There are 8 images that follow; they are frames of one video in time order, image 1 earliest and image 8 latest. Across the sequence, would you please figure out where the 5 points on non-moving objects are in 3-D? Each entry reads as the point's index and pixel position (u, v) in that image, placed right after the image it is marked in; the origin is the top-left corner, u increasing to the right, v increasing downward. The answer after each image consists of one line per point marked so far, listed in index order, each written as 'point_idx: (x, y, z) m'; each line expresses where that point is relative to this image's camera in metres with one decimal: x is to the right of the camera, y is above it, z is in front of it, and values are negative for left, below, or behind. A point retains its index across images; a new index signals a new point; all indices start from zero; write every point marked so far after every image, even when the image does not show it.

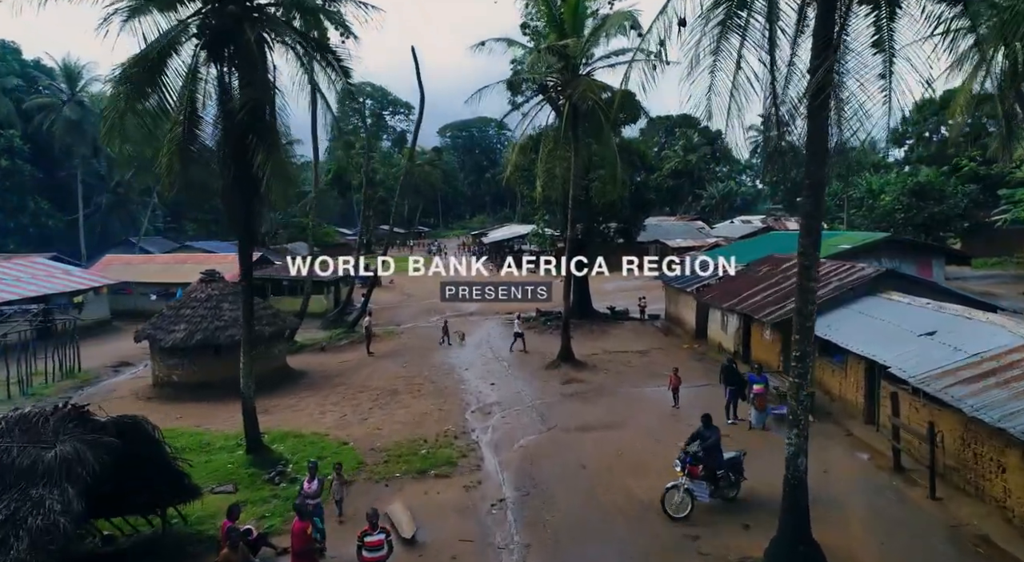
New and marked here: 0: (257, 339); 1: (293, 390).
0: (-7.2, -1.6, +18.7) m
1: (-6.0, -3.0, +18.3) m
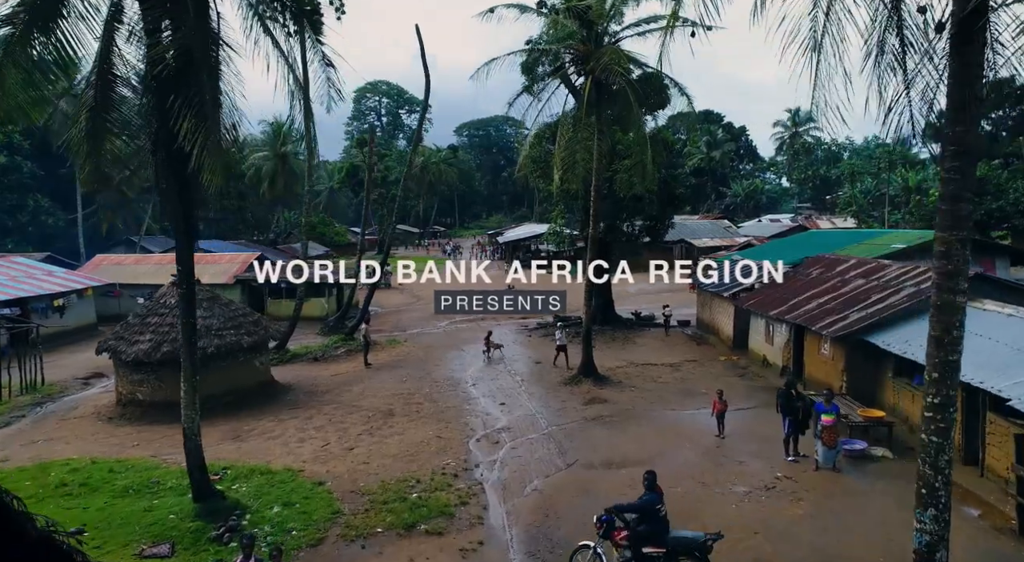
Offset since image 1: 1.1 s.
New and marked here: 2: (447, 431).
0: (-6.8, -1.7, +16.4) m
1: (-5.7, -3.1, +16.0) m
2: (-1.4, -3.2, +14.0) m
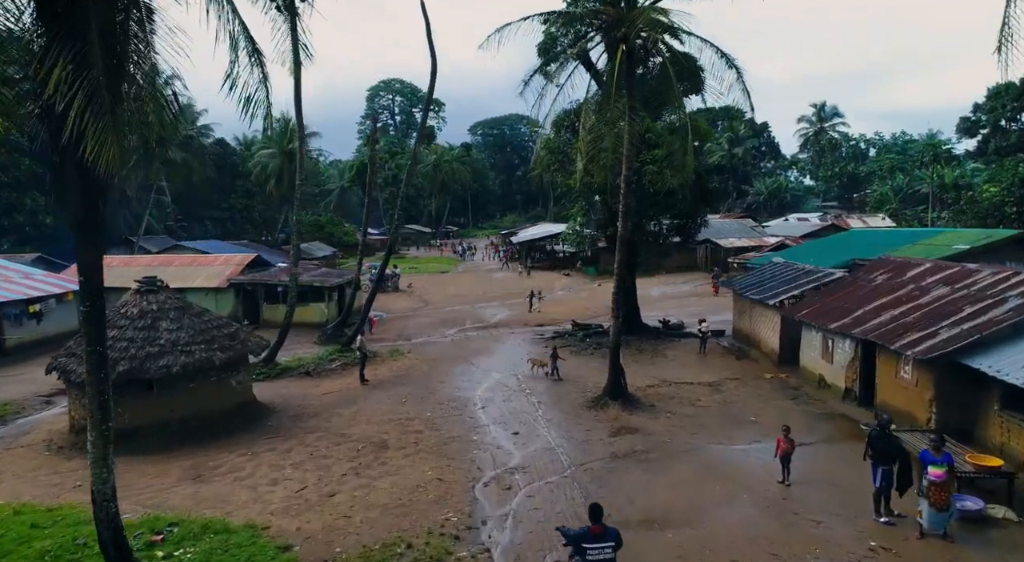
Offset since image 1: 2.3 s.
0: (-6.5, -1.9, +14.1) m
1: (-5.4, -3.2, +13.7) m
2: (-1.1, -3.3, +11.6) m
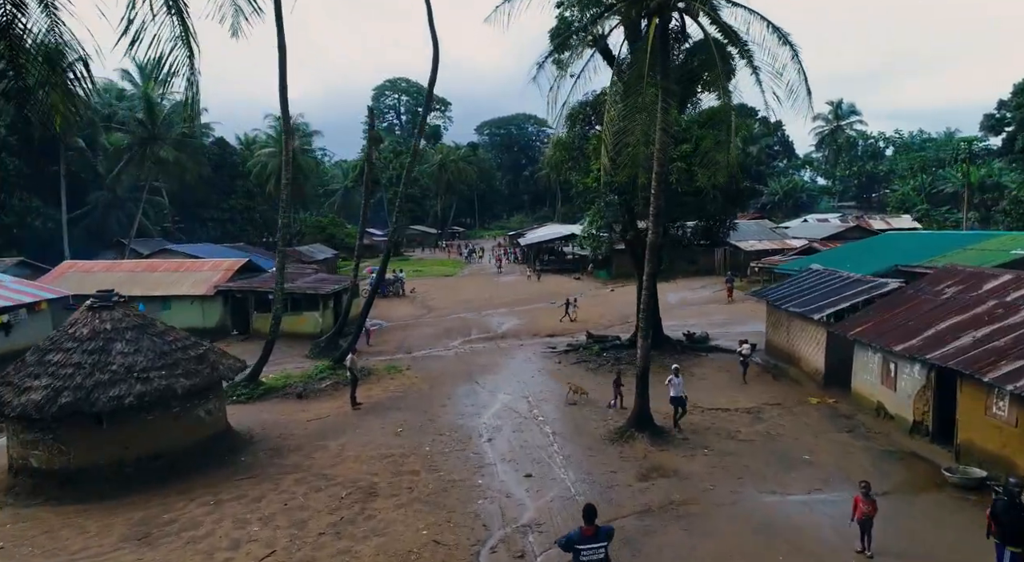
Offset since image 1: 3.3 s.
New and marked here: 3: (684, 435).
0: (-6.3, -2.2, +12.1) m
1: (-5.2, -3.5, +11.7) m
2: (-0.9, -3.6, +9.6) m
3: (+3.4, -3.1, +13.3) m
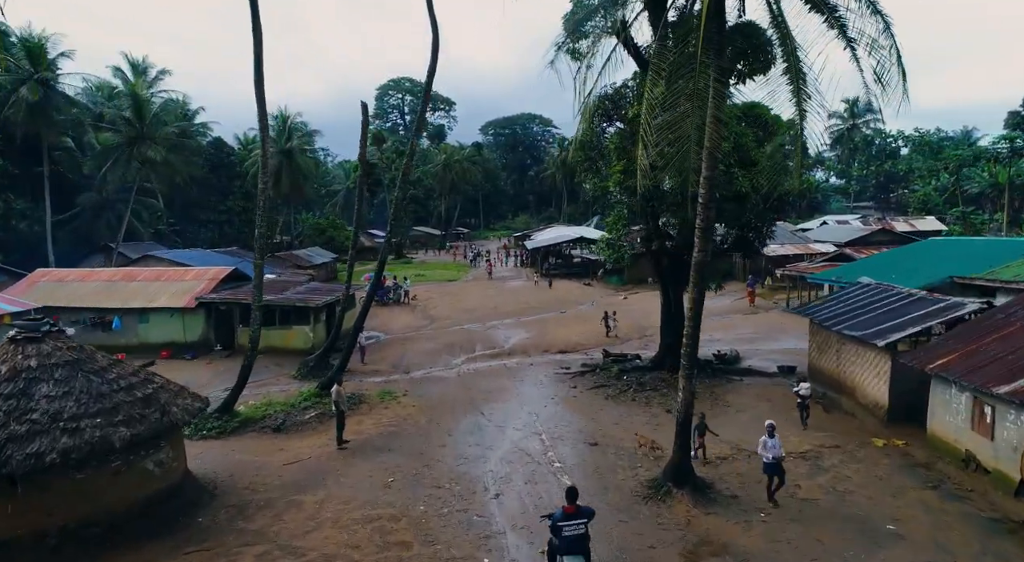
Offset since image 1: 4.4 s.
0: (-6.1, -2.5, +9.9) m
1: (-5.0, -3.9, +9.5) m
2: (-0.7, -4.0, +7.3) m
3: (+3.6, -3.5, +11.0) m
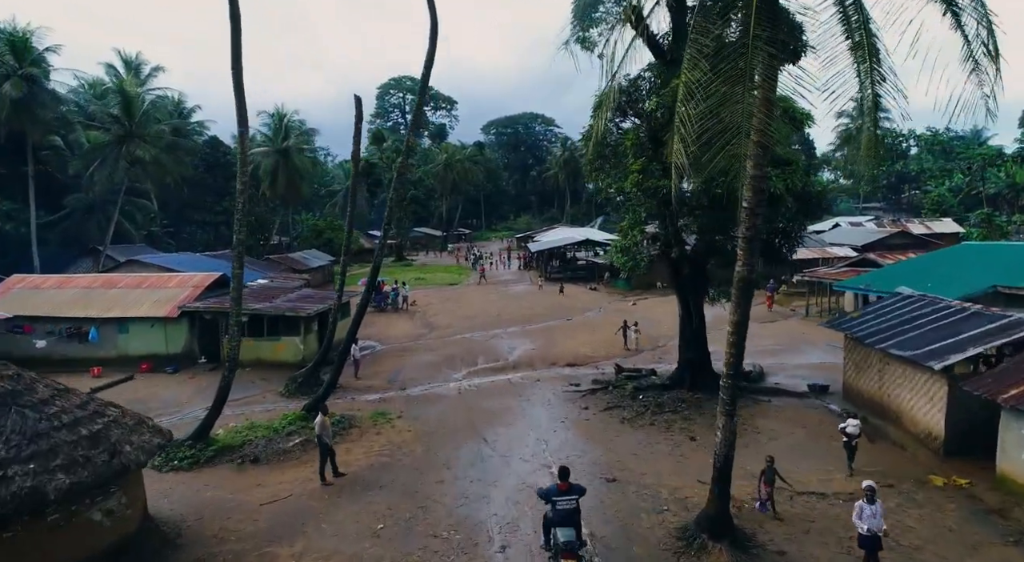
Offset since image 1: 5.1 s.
0: (-6.0, -2.8, +8.3) m
1: (-4.9, -4.2, +7.9) m
2: (-0.6, -4.3, +5.7) m
3: (+3.8, -3.7, +9.4) m
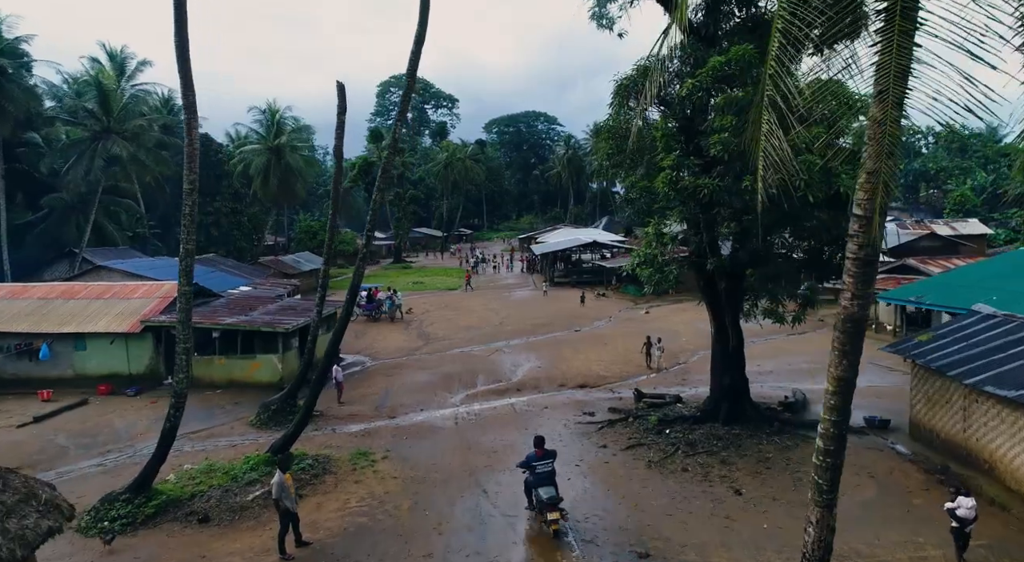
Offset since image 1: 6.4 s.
0: (-5.9, -3.2, +5.8) m
1: (-4.8, -4.5, +5.4) m
2: (-0.5, -4.6, +3.2) m
3: (+3.8, -4.1, +6.8) m
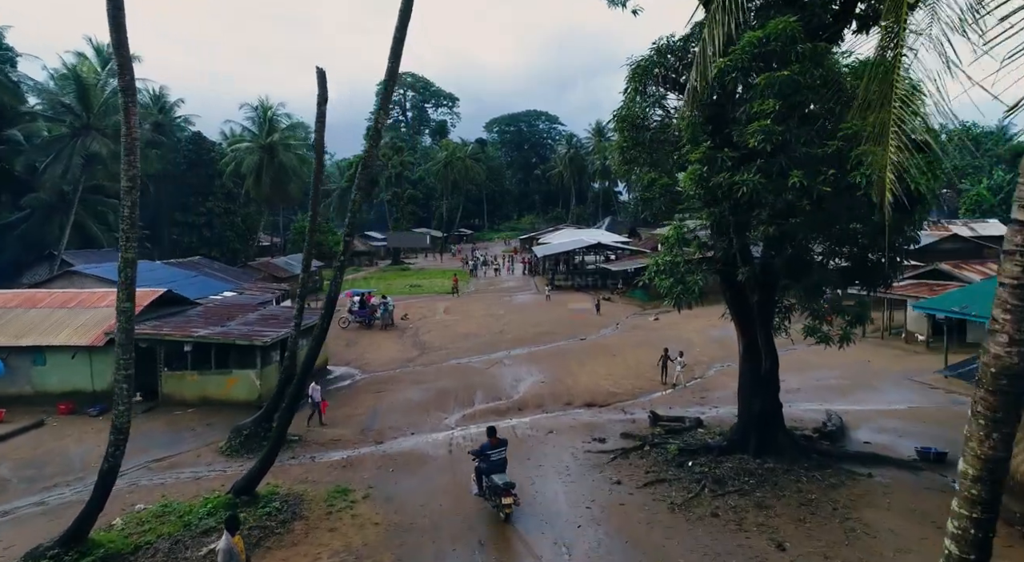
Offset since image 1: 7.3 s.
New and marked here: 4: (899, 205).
0: (-5.9, -3.4, +4.0) m
1: (-4.8, -4.7, +3.6) m
2: (-0.5, -4.8, +1.4) m
3: (+3.8, -4.3, +5.0) m
4: (+6.8, +1.3, +11.0) m
